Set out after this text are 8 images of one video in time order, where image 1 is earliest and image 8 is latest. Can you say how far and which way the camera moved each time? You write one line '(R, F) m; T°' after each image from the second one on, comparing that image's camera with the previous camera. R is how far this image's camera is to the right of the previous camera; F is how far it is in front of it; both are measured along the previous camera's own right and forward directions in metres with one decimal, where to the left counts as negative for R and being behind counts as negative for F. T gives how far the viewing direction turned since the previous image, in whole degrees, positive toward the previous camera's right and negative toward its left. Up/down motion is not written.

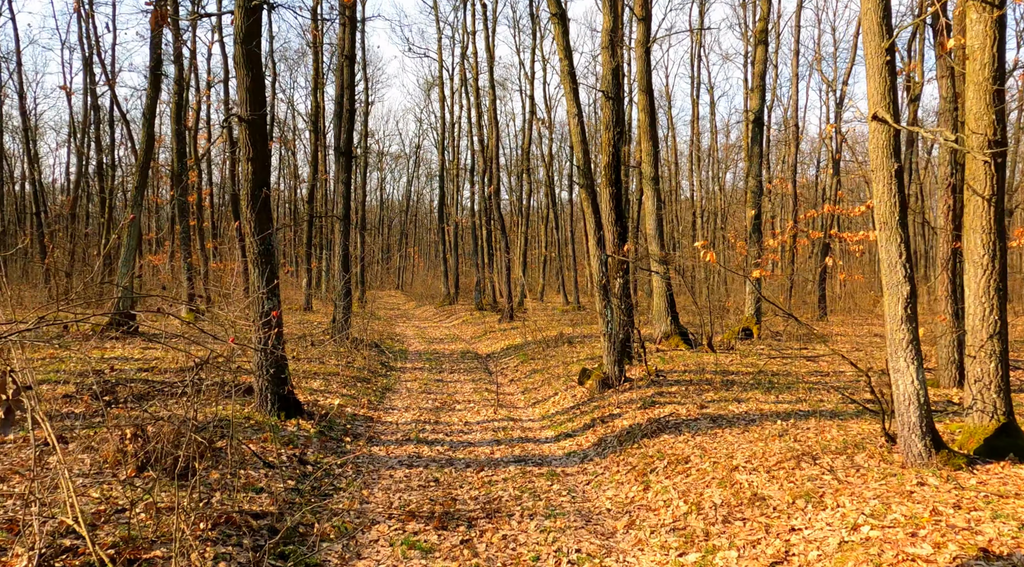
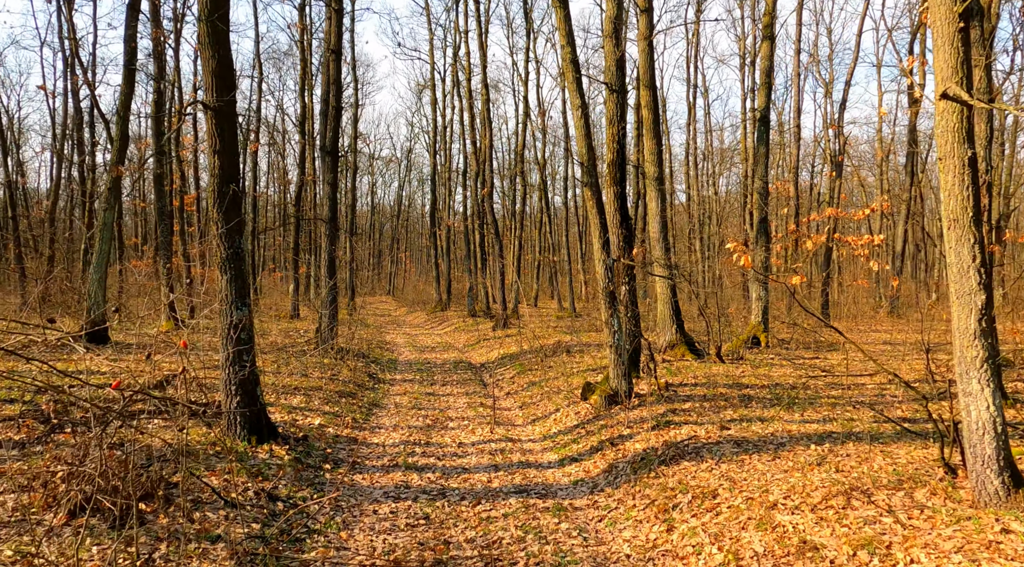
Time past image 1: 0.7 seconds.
(-0.1, +1.1) m; +1°
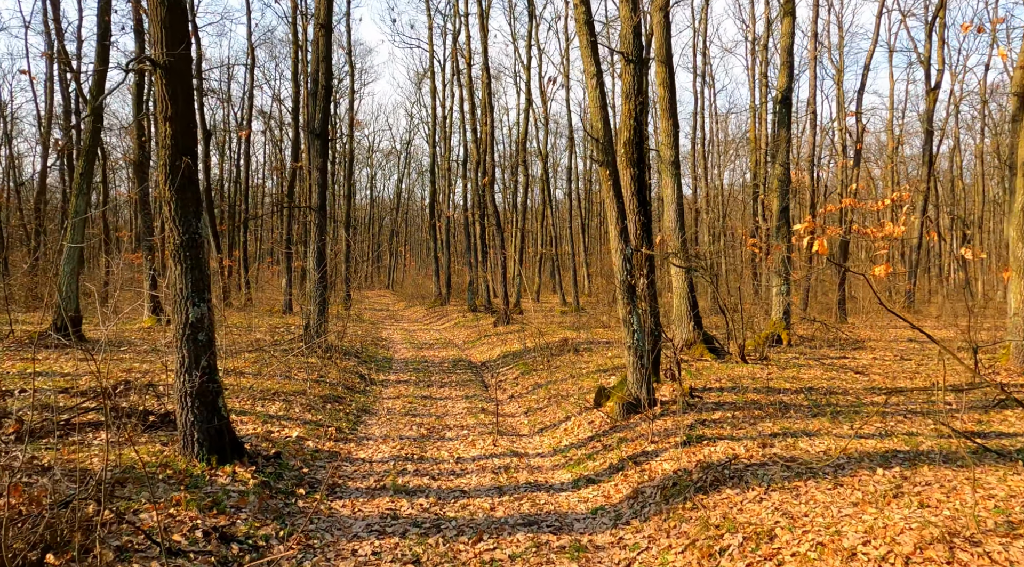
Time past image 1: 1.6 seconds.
(-0.1, +1.4) m; 0°
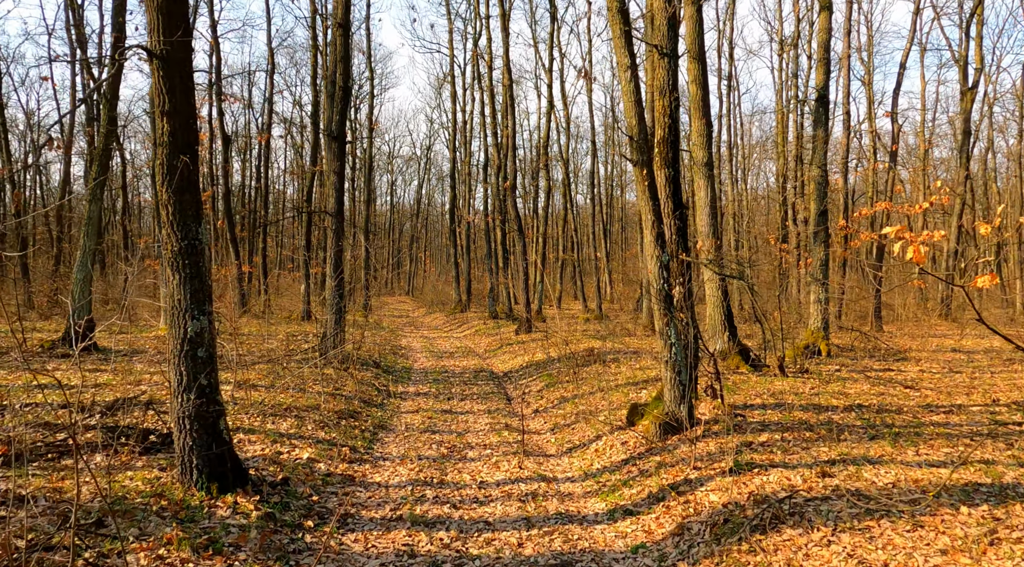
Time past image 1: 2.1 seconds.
(-0.1, +0.7) m; -1°
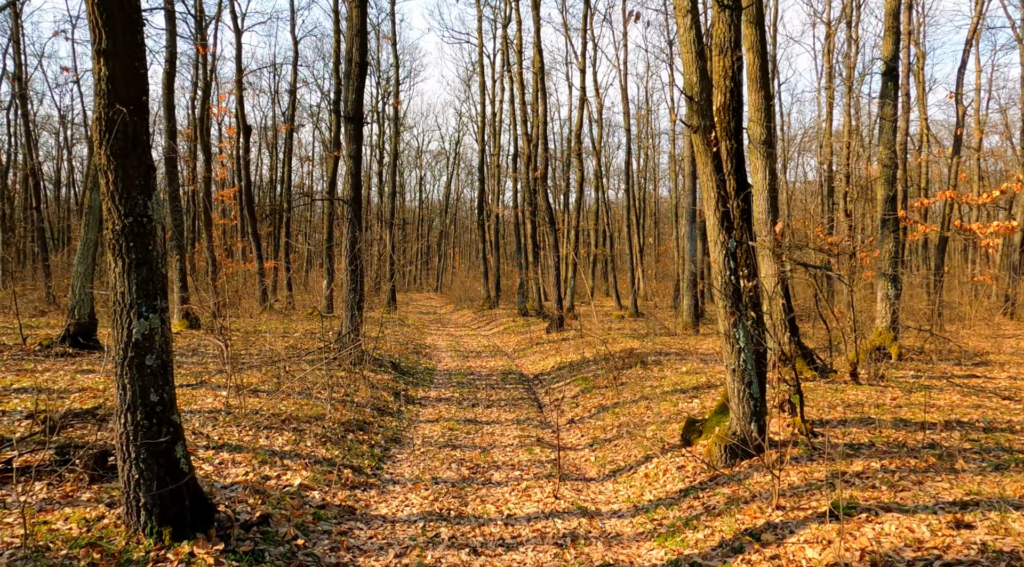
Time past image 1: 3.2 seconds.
(0.0, +1.6) m; -2°
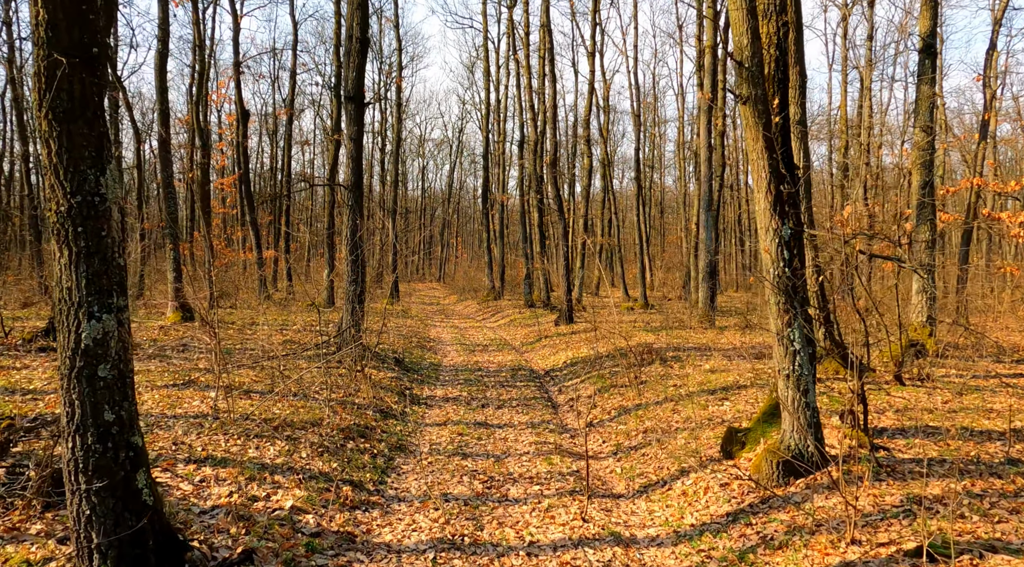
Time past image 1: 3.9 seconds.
(-0.2, +1.0) m; 0°
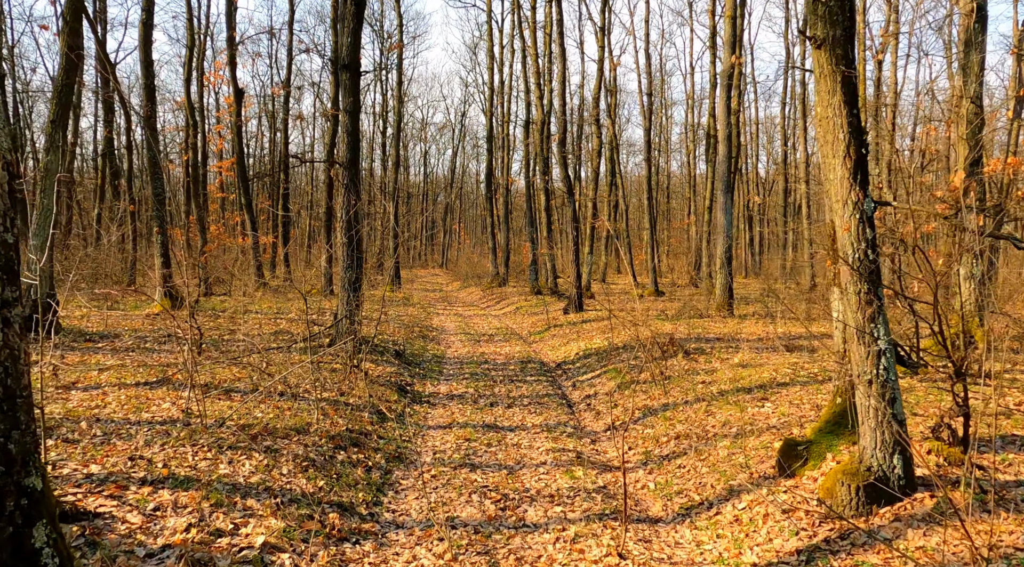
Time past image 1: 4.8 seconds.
(-0.1, +1.2) m; 0°
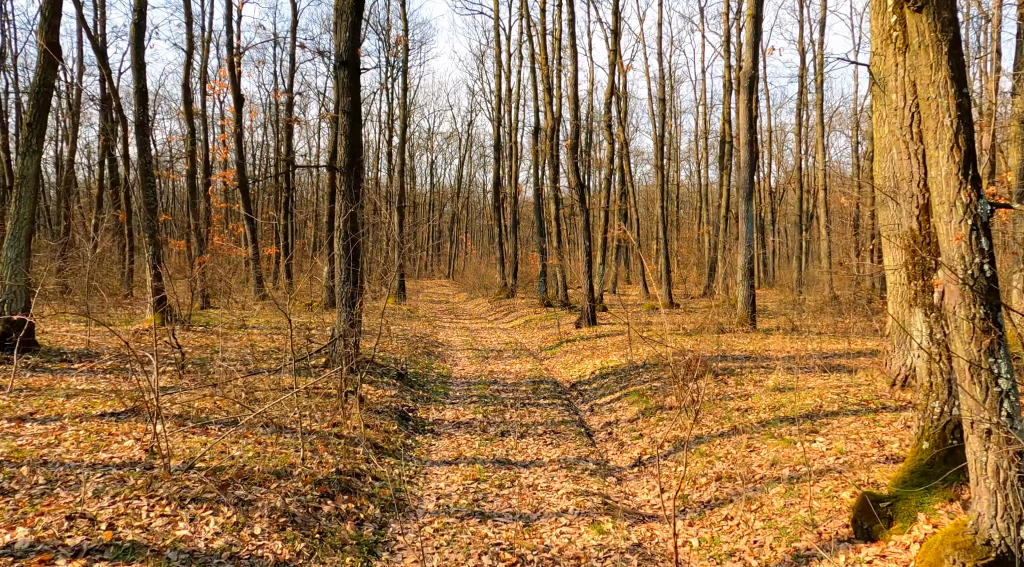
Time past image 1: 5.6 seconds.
(-0.1, +1.1) m; 0°
